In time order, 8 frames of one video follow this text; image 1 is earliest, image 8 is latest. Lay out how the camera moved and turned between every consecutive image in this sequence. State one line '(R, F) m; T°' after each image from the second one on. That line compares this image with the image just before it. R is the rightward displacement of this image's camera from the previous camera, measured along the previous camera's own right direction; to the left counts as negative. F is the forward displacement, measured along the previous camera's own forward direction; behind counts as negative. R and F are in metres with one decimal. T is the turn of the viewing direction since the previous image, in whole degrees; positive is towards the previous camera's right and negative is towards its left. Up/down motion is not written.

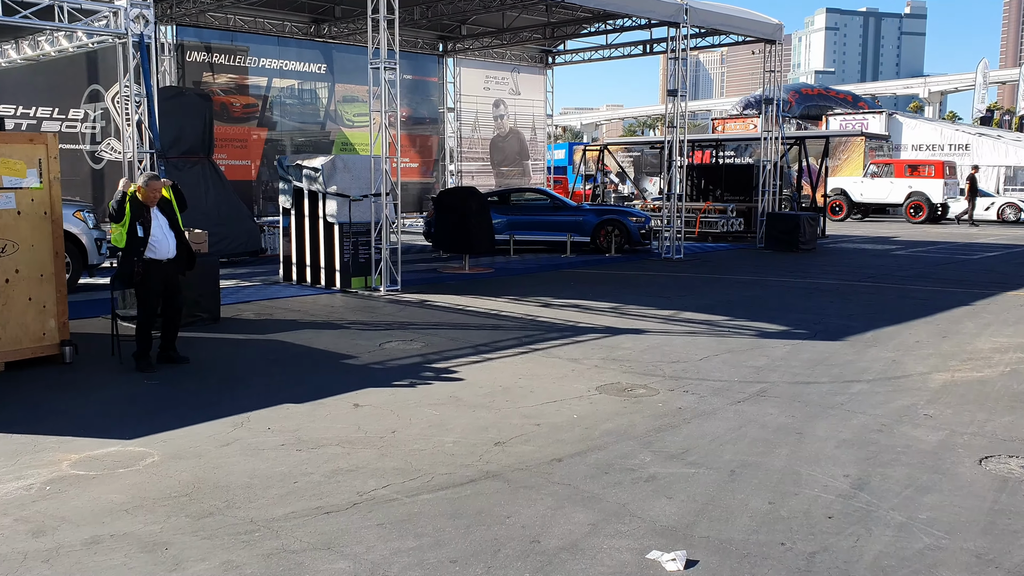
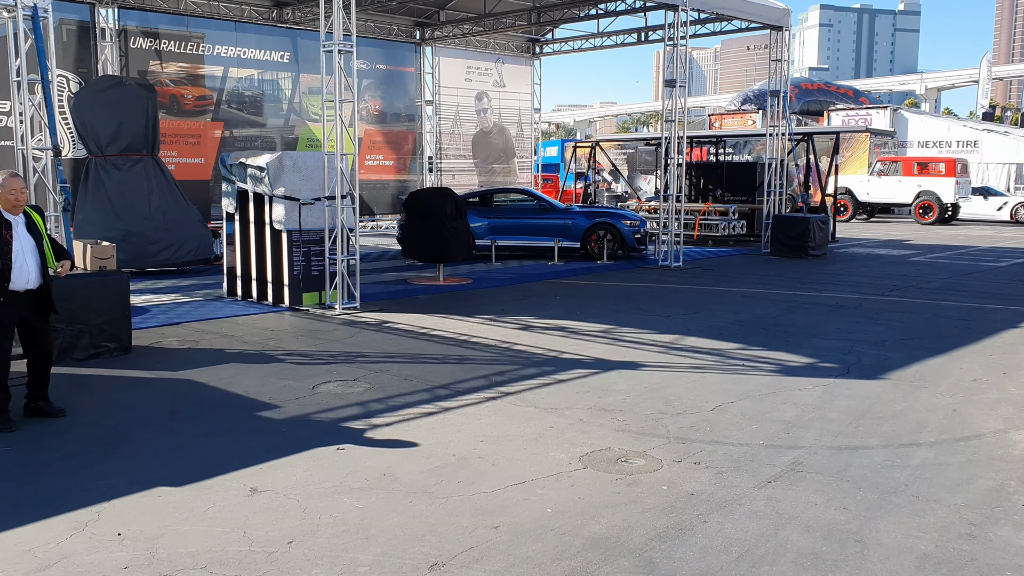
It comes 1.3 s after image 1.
(+0.2, +1.7) m; 0°
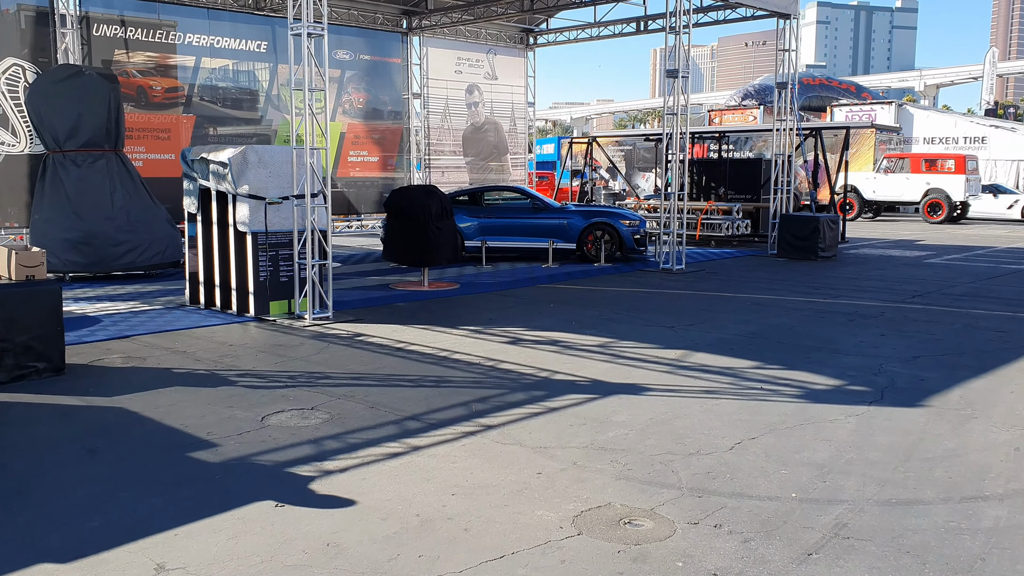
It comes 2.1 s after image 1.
(+0.1, +1.0) m; 0°
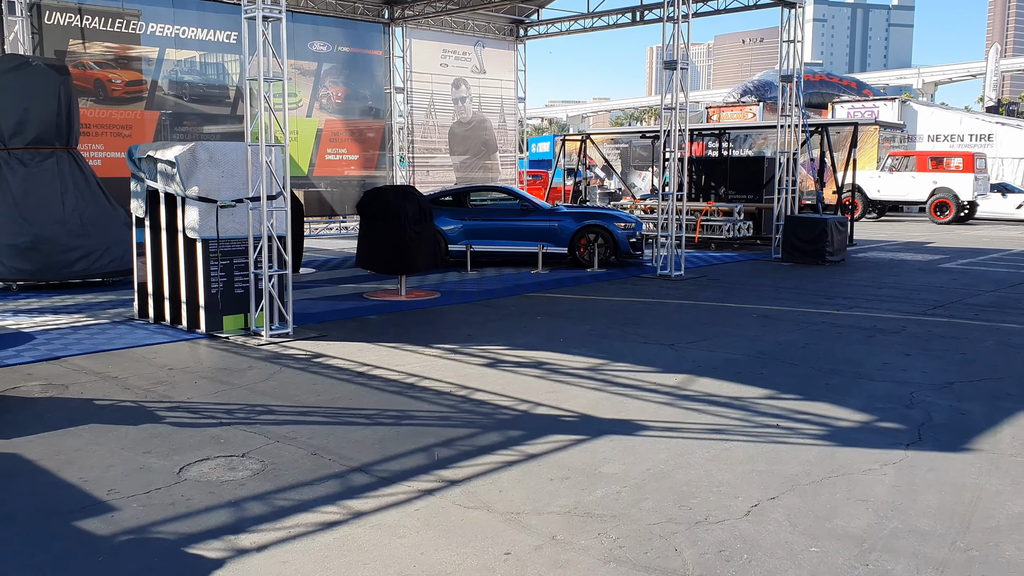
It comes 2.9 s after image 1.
(+0.2, +1.0) m; 0°
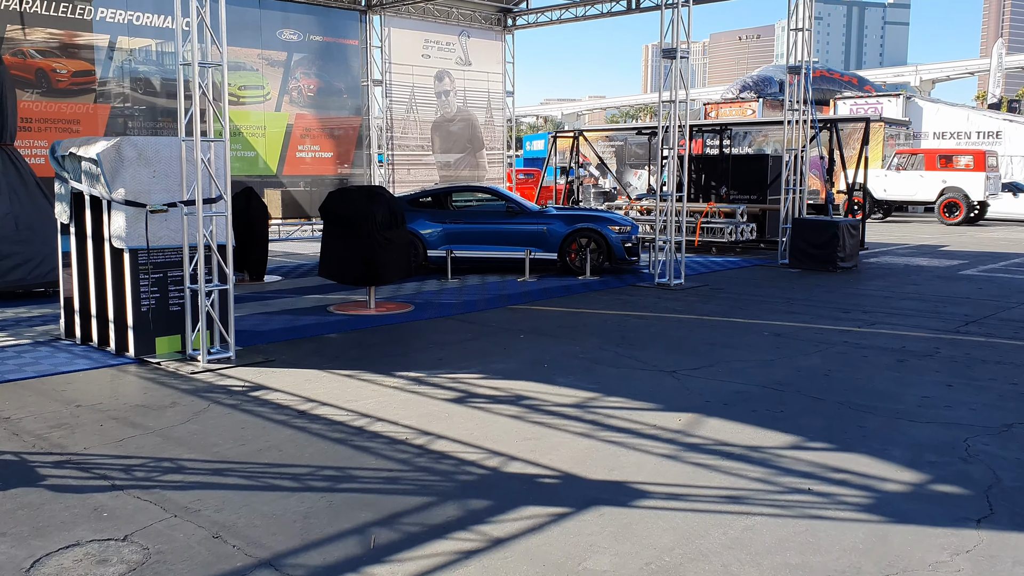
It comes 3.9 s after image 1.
(+0.2, +1.2) m; 0°
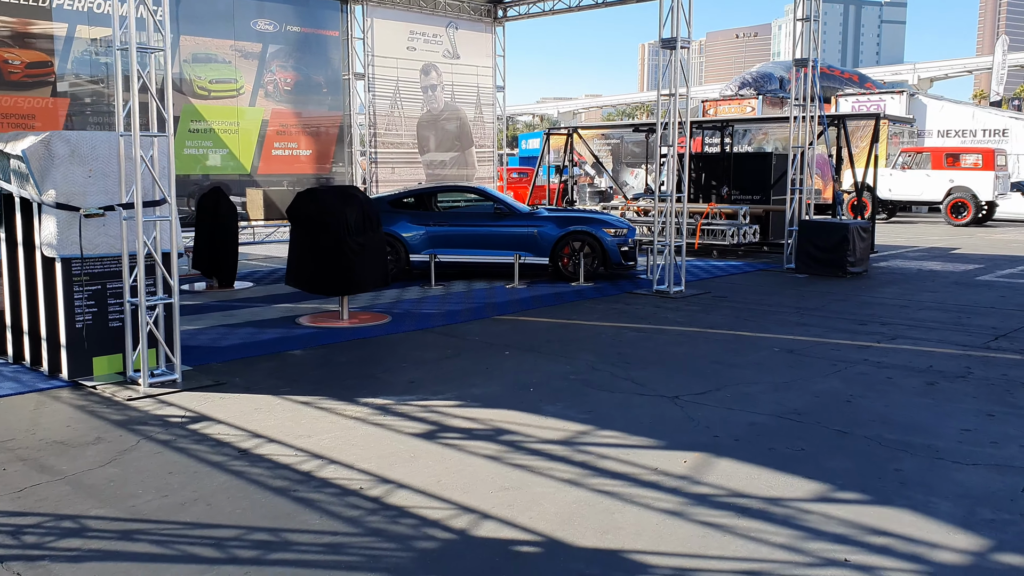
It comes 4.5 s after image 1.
(+0.1, +0.9) m; 0°
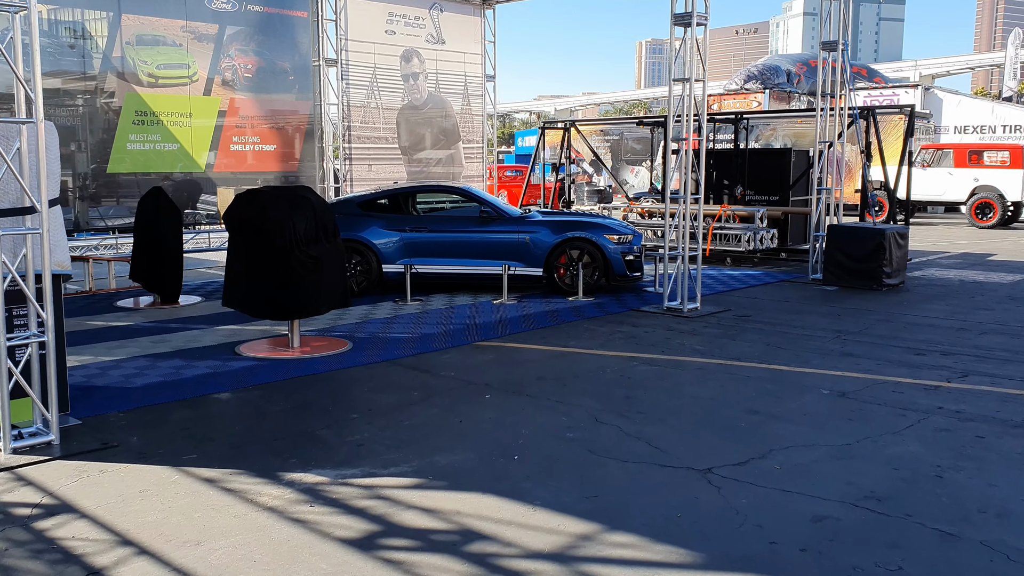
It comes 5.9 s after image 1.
(+0.1, +1.7) m; 0°
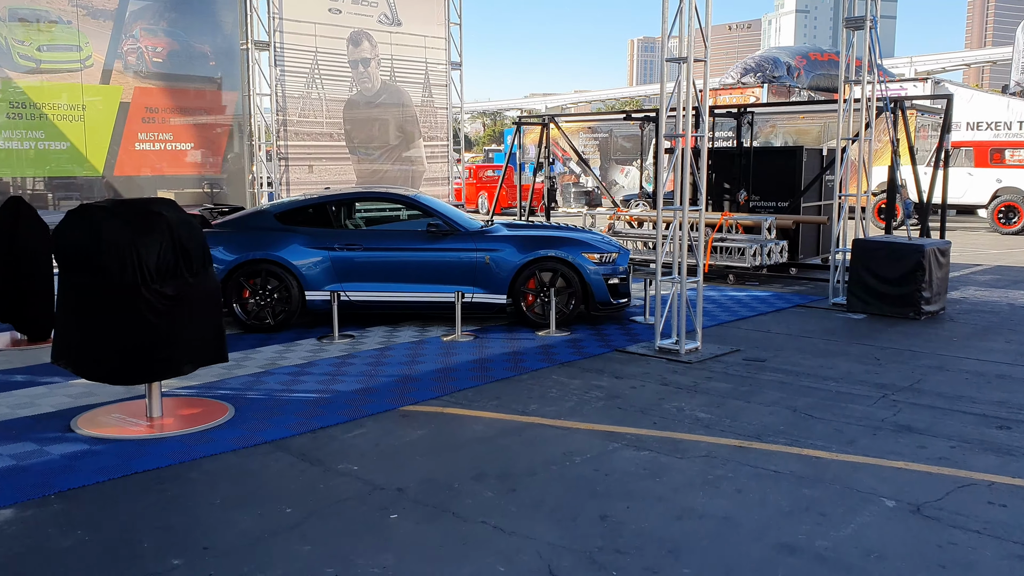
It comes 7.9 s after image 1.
(+0.3, +2.1) m; 0°
